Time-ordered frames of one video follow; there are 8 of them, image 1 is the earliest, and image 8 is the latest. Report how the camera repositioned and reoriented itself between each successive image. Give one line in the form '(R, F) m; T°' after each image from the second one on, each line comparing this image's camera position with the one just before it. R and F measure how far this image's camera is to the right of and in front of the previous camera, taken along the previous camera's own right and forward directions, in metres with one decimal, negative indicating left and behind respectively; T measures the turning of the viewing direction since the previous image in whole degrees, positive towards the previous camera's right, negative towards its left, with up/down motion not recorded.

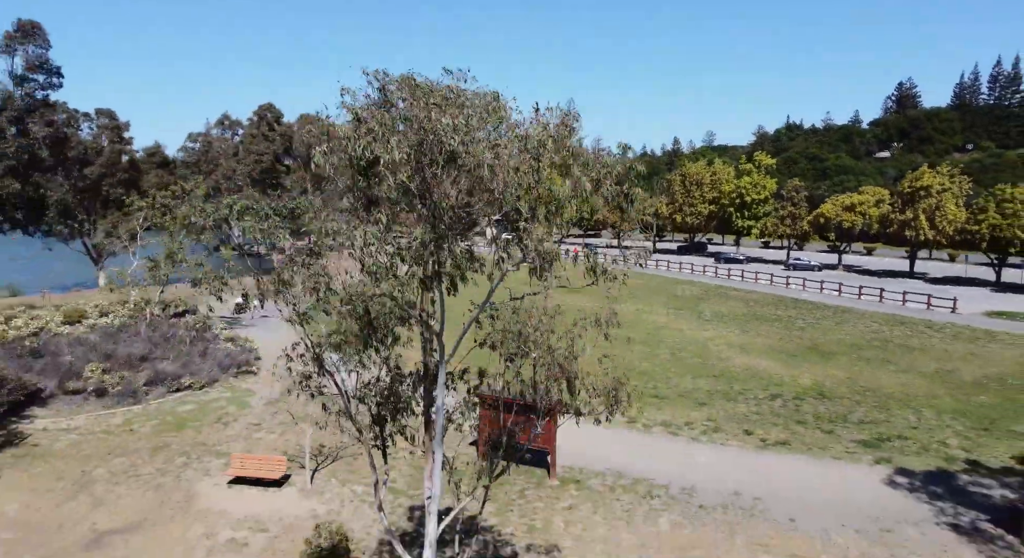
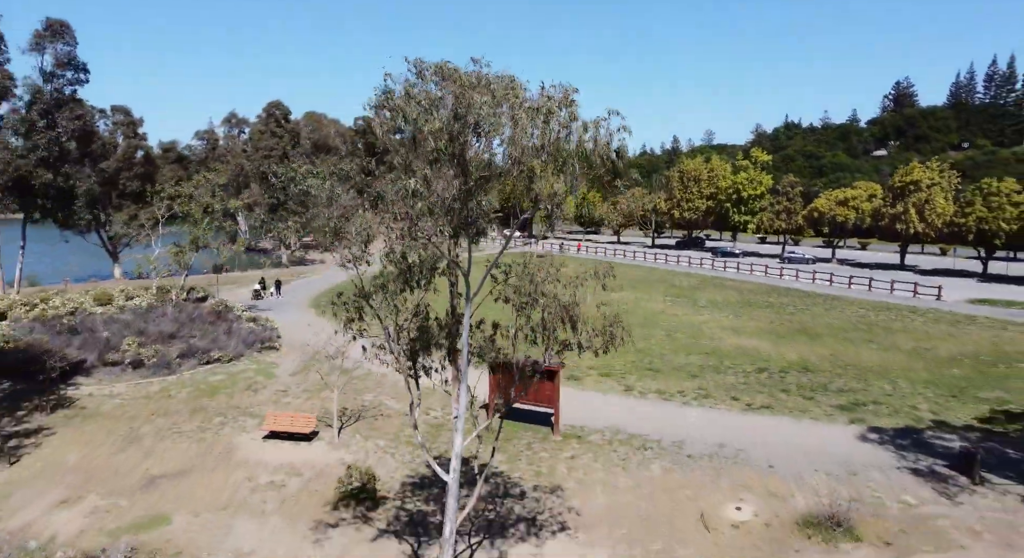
(-0.2, -1.8) m; 0°
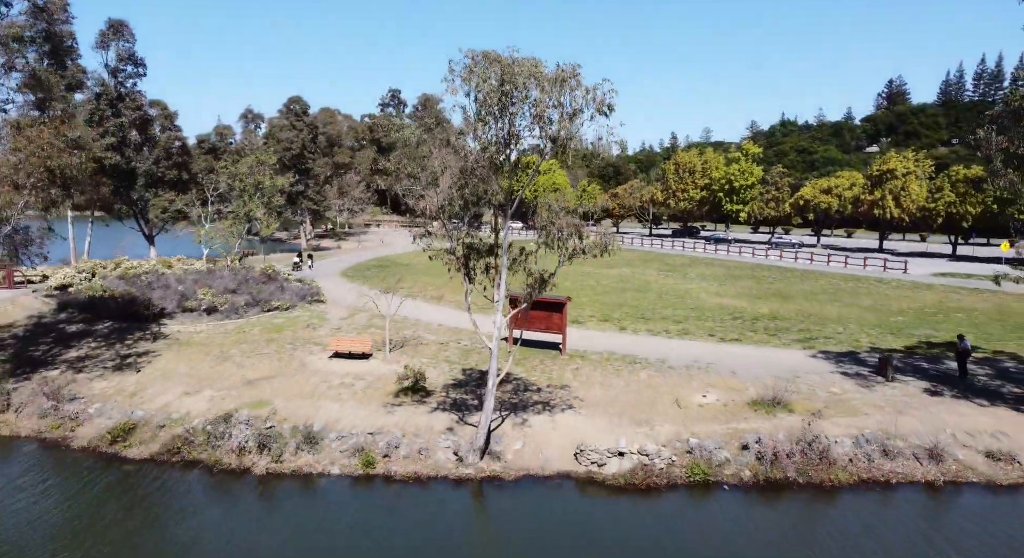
(-0.6, -4.6) m; 0°
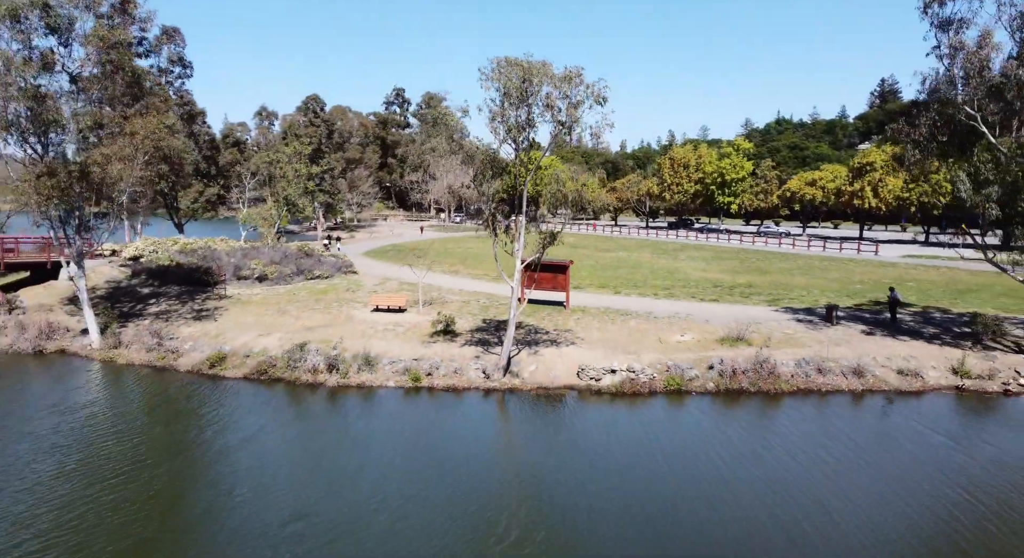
(-0.6, -4.5) m; 0°
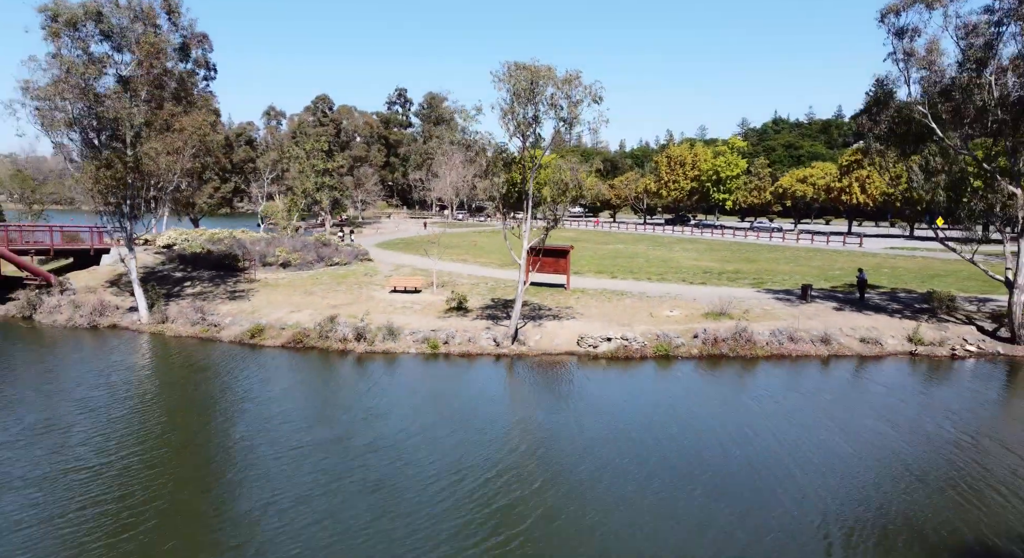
(-0.3, -2.7) m; 0°
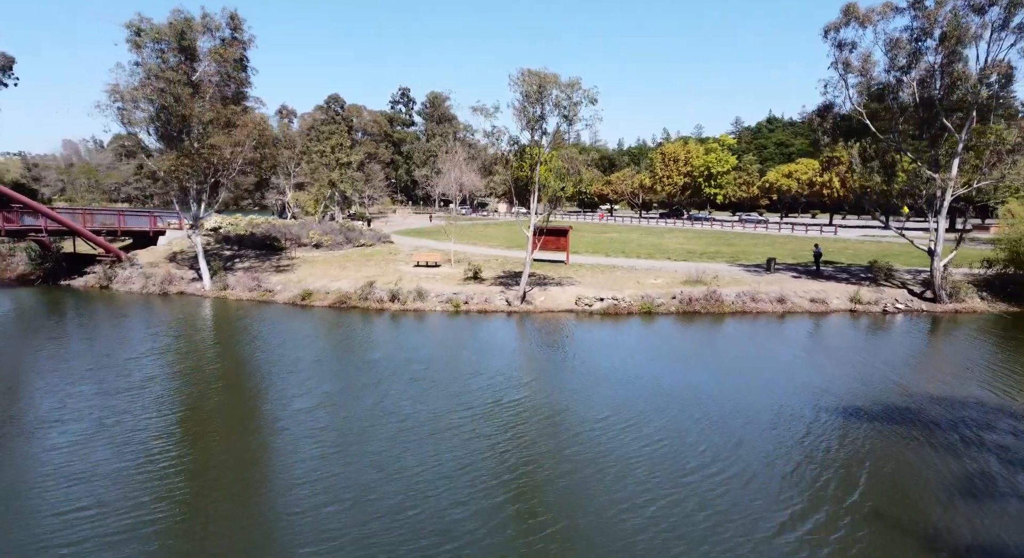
(-0.5, -4.7) m; 0°
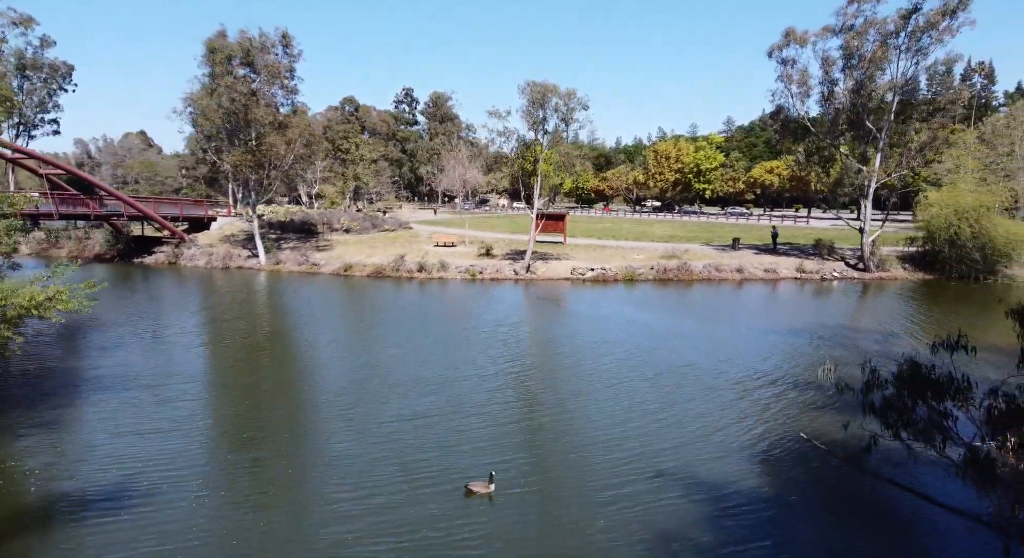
(-0.5, -6.0) m; 0°
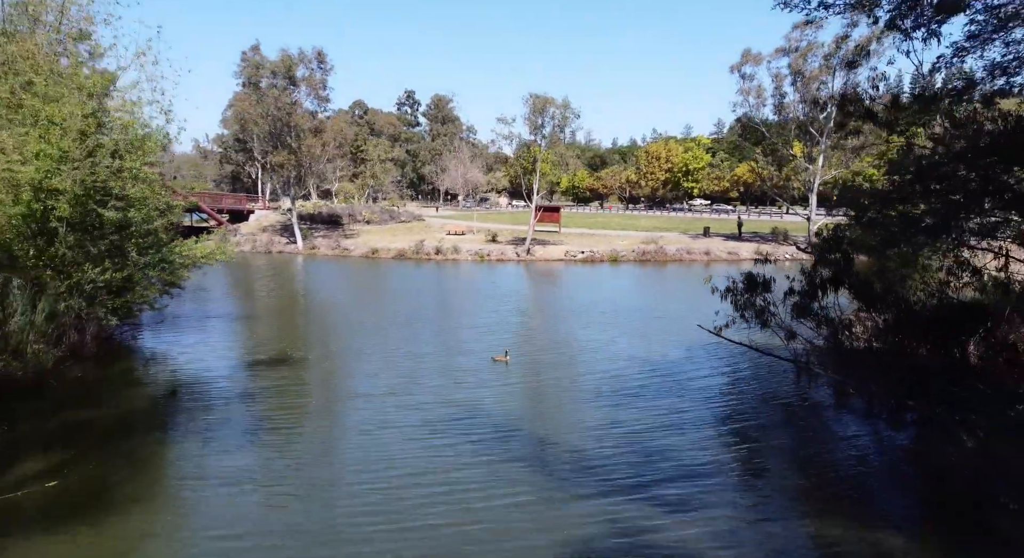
(-0.3, -6.1) m; 0°
